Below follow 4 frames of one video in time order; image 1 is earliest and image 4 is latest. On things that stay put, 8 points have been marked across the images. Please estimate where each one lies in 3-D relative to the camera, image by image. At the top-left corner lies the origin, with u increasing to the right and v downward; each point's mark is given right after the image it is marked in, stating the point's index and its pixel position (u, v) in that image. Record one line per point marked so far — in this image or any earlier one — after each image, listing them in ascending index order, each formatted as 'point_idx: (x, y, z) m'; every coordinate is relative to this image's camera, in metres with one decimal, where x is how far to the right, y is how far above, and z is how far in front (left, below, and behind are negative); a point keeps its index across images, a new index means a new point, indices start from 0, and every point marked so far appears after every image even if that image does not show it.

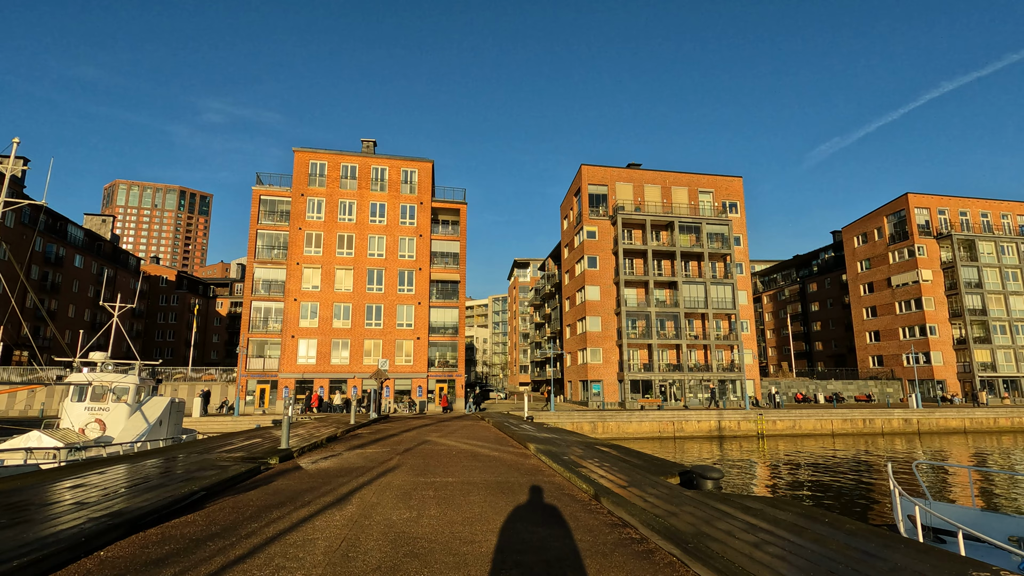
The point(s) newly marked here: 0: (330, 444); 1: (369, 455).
0: (-5.2, -4.4, +14.3) m
1: (-3.3, -3.9, +11.6) m
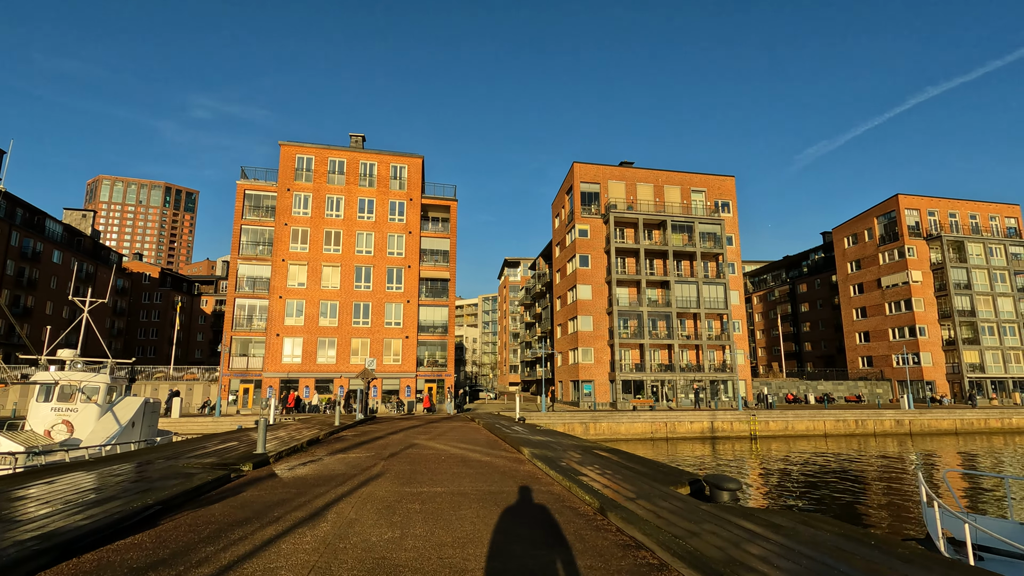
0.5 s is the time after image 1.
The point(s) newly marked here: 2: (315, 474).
0: (-5.4, -4.3, +13.5) m
1: (-3.5, -3.7, +10.8) m
2: (-3.6, -3.4, +9.1) m
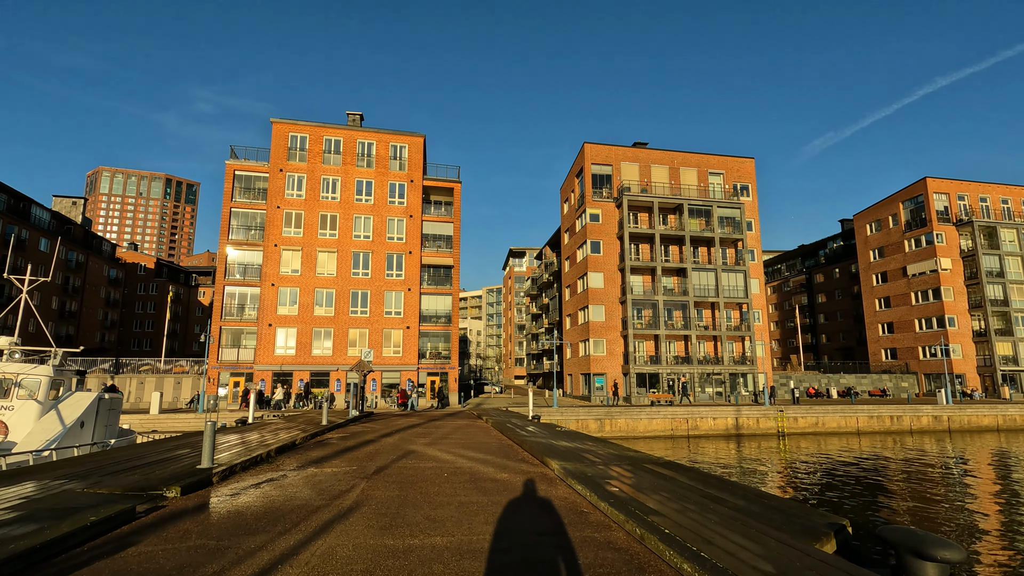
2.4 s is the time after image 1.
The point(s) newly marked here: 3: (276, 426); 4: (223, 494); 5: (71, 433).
0: (-5.0, -3.6, +10.8) m
1: (-3.1, -3.1, +8.1) m
2: (-3.2, -2.8, +6.4) m
3: (-8.1, -4.7, +17.1) m
4: (-4.1, -2.9, +7.1) m
5: (-13.2, -4.3, +15.0) m
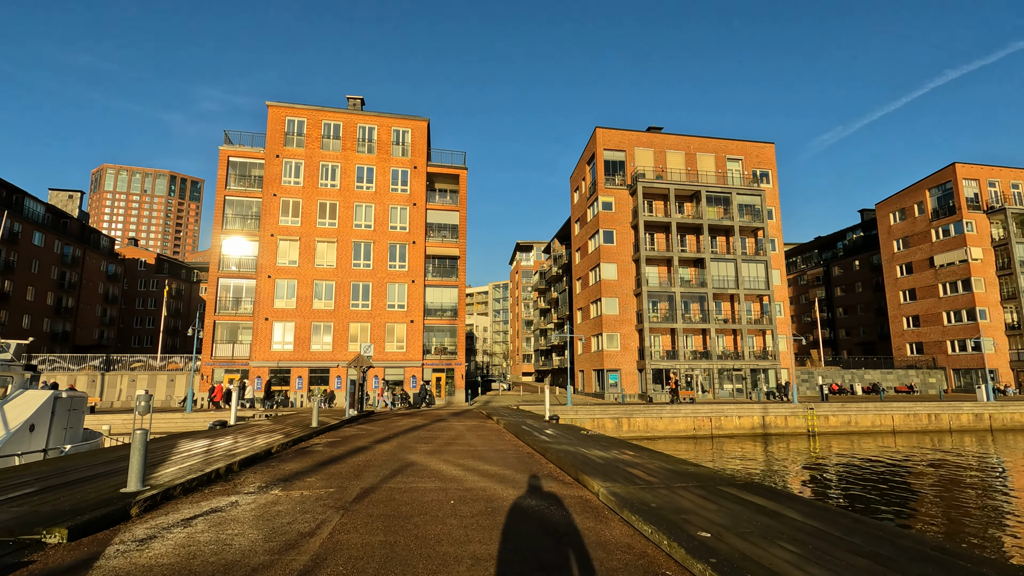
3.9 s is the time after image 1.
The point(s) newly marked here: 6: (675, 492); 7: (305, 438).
0: (-4.6, -3.1, +8.7) m
1: (-2.7, -2.6, +5.9) m
2: (-2.8, -2.3, +4.3) m
3: (-7.6, -4.2, +15.0) m
4: (-3.7, -2.4, +5.0) m
5: (-12.7, -3.8, +12.9) m
6: (+2.0, -2.5, +6.2) m
7: (-5.3, -3.8, +12.9) m
